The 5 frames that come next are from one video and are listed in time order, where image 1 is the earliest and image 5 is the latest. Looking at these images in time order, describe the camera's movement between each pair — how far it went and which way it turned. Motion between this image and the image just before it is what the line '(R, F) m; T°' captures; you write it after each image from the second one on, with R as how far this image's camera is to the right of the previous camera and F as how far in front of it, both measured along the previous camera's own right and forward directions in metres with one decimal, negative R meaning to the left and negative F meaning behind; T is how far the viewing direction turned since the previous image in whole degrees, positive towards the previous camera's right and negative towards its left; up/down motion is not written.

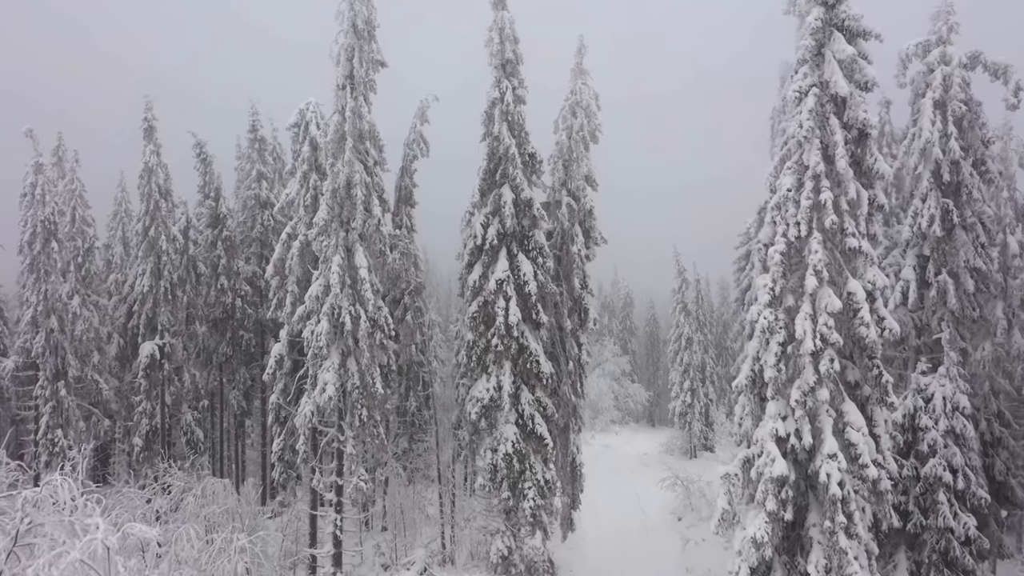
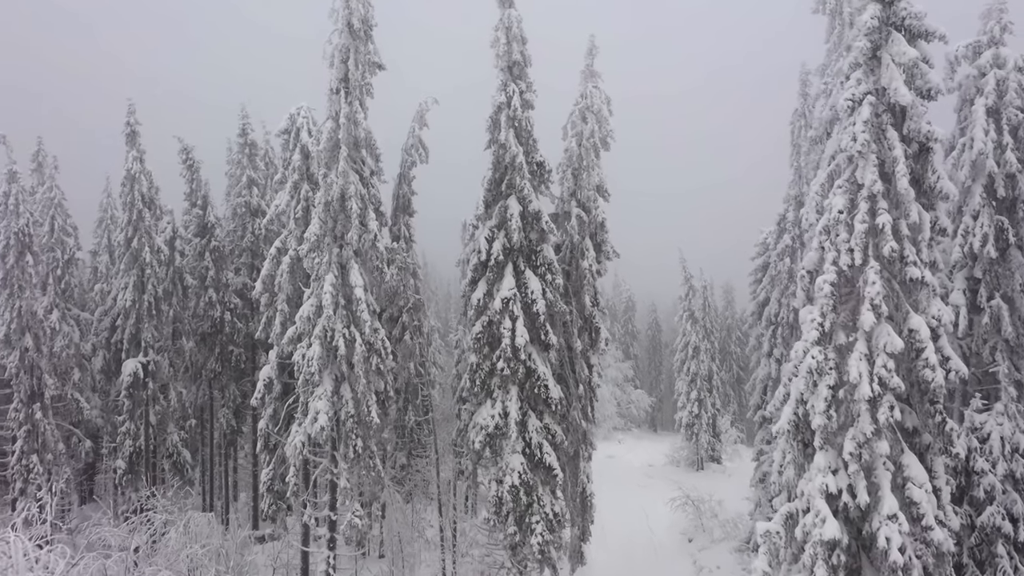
(-0.1, +1.2) m; 0°
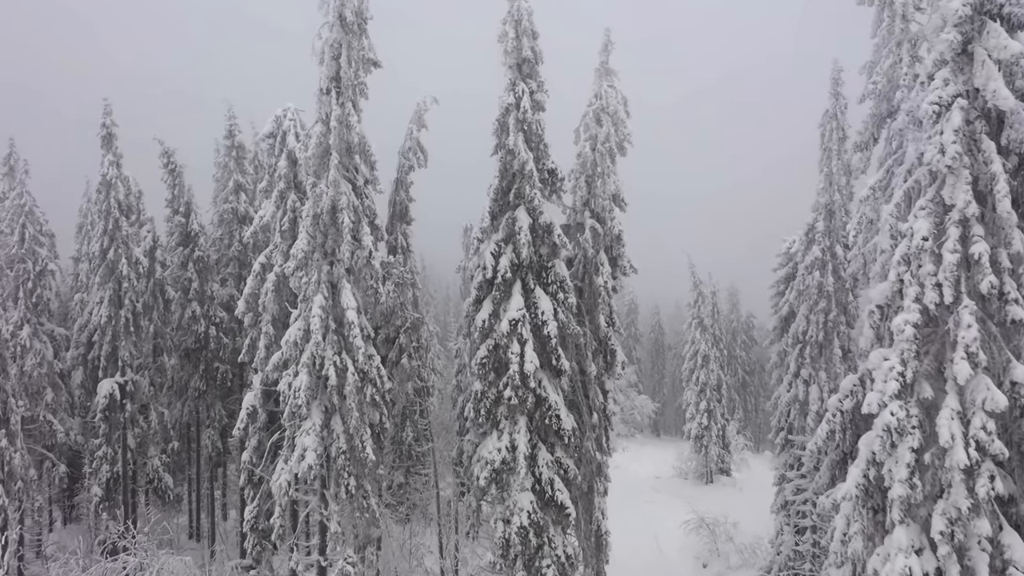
(-0.2, +1.5) m; 0°
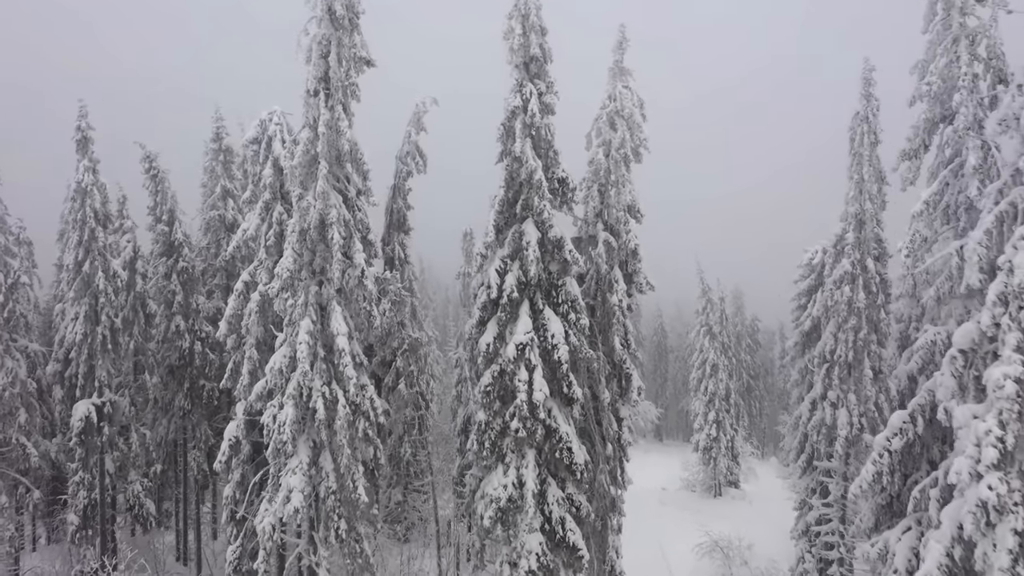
(-0.1, +1.3) m; 0°
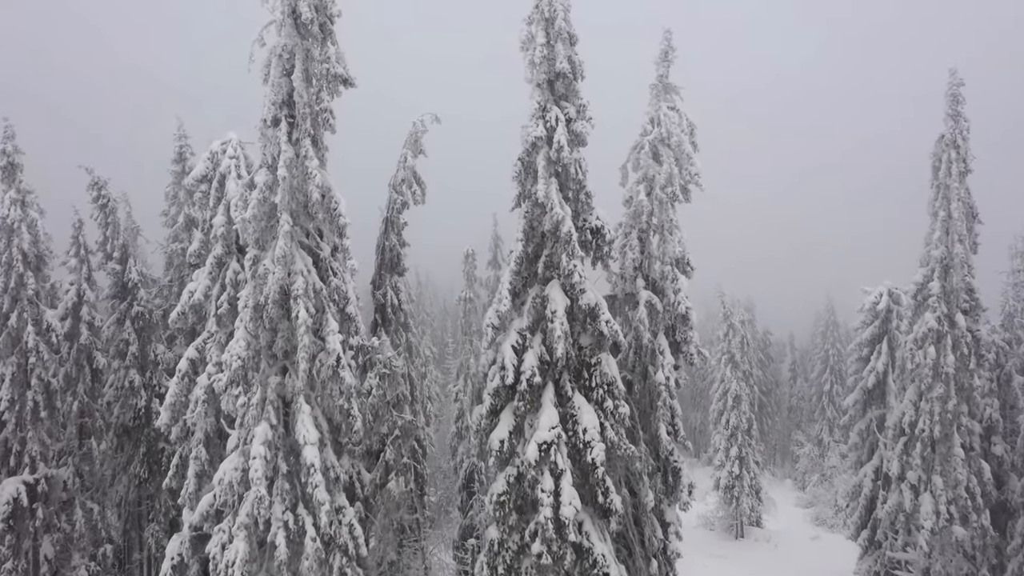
(-0.3, +2.9) m; 0°
